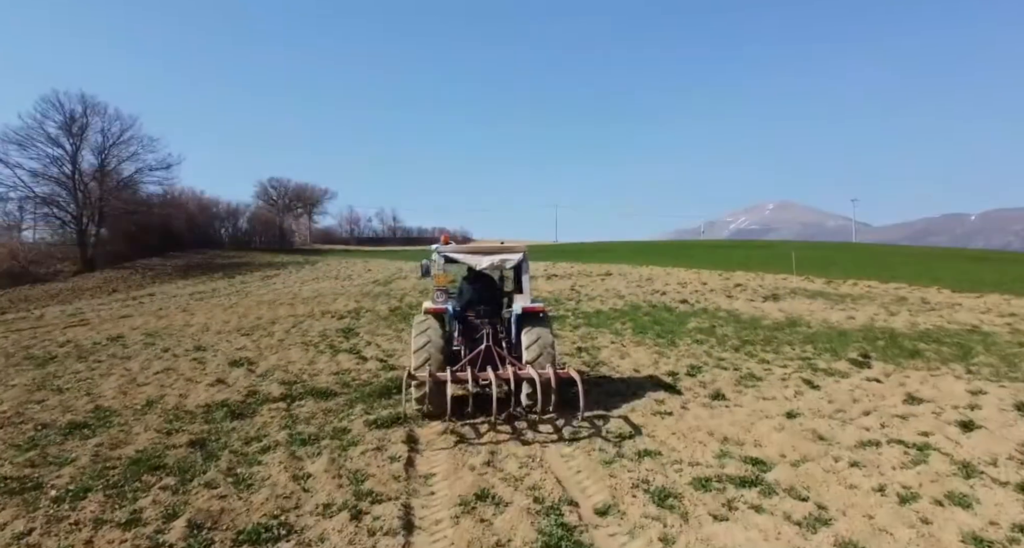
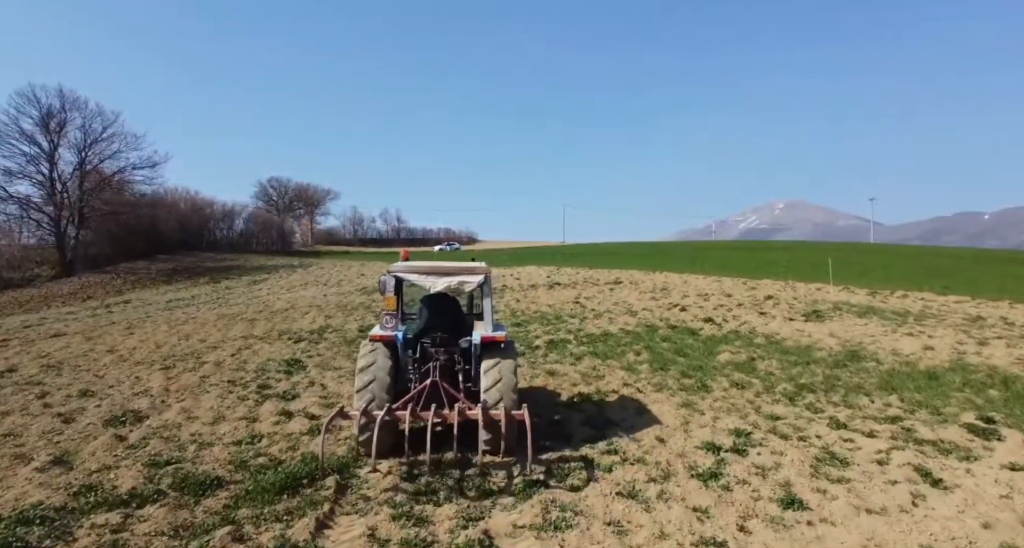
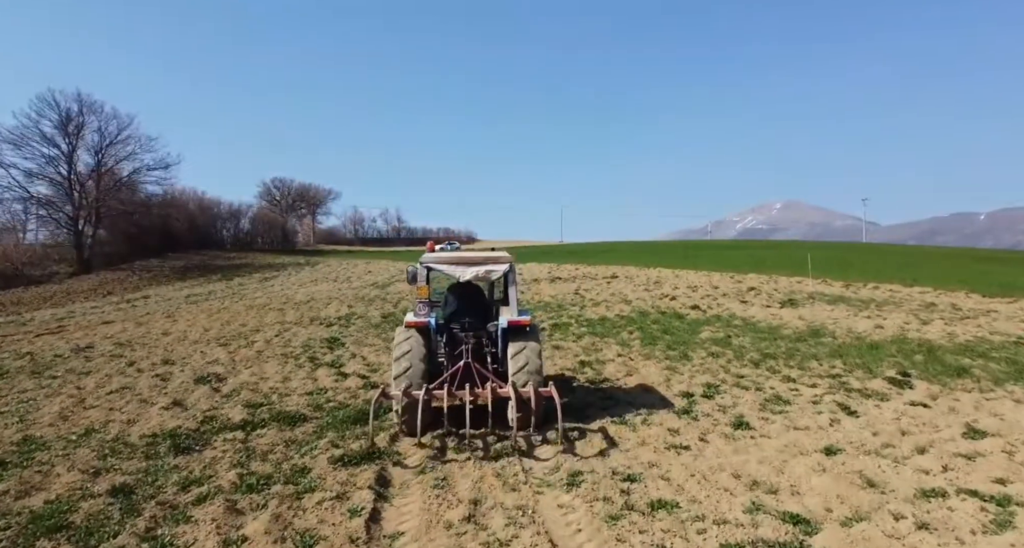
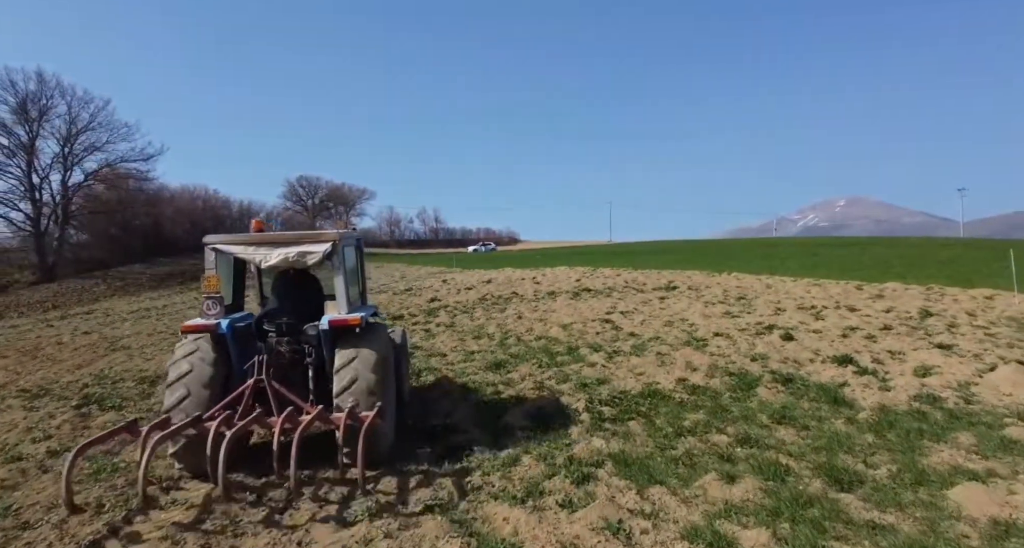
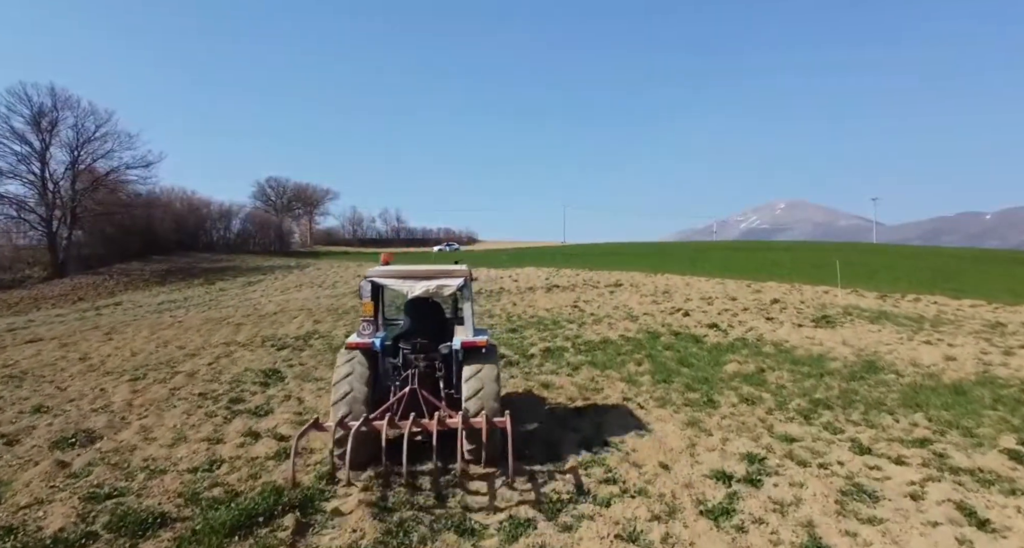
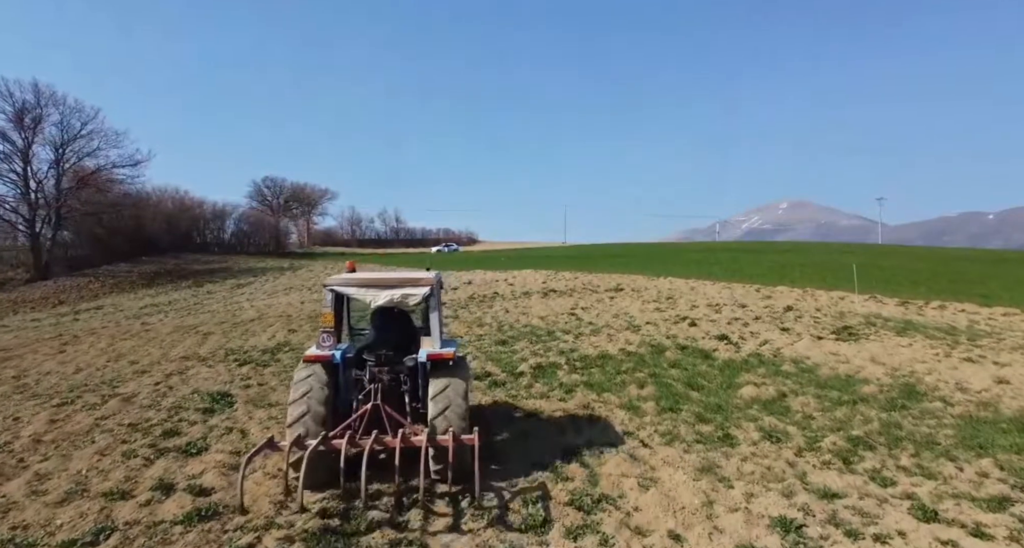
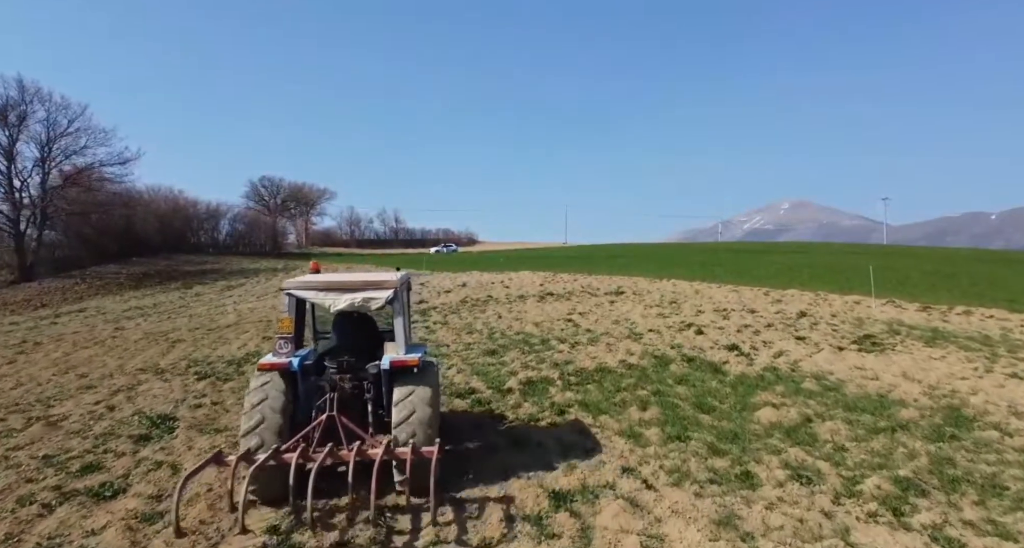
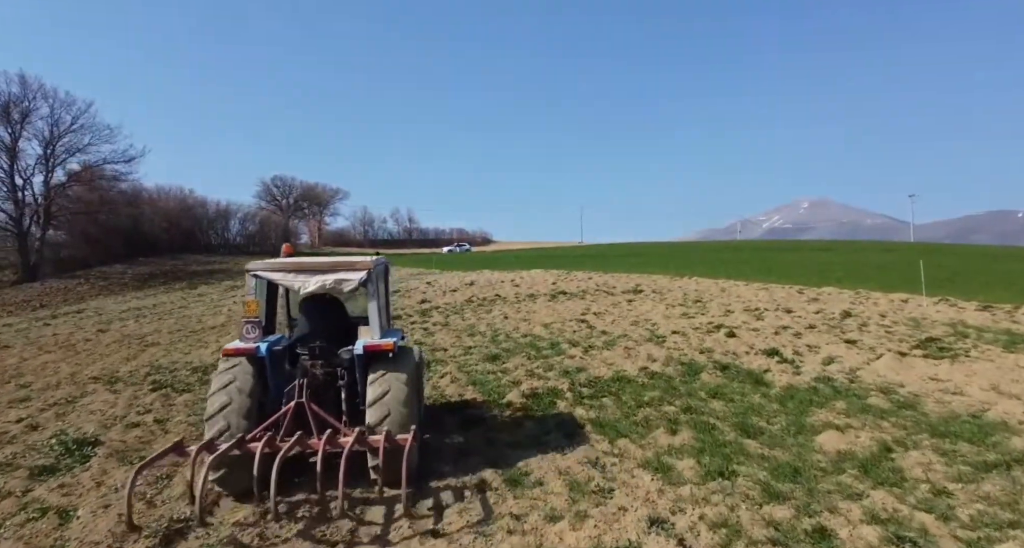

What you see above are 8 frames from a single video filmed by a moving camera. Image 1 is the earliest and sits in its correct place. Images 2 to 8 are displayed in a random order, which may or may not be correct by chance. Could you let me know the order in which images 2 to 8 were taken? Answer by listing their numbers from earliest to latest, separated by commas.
3, 2, 5, 6, 7, 8, 4
